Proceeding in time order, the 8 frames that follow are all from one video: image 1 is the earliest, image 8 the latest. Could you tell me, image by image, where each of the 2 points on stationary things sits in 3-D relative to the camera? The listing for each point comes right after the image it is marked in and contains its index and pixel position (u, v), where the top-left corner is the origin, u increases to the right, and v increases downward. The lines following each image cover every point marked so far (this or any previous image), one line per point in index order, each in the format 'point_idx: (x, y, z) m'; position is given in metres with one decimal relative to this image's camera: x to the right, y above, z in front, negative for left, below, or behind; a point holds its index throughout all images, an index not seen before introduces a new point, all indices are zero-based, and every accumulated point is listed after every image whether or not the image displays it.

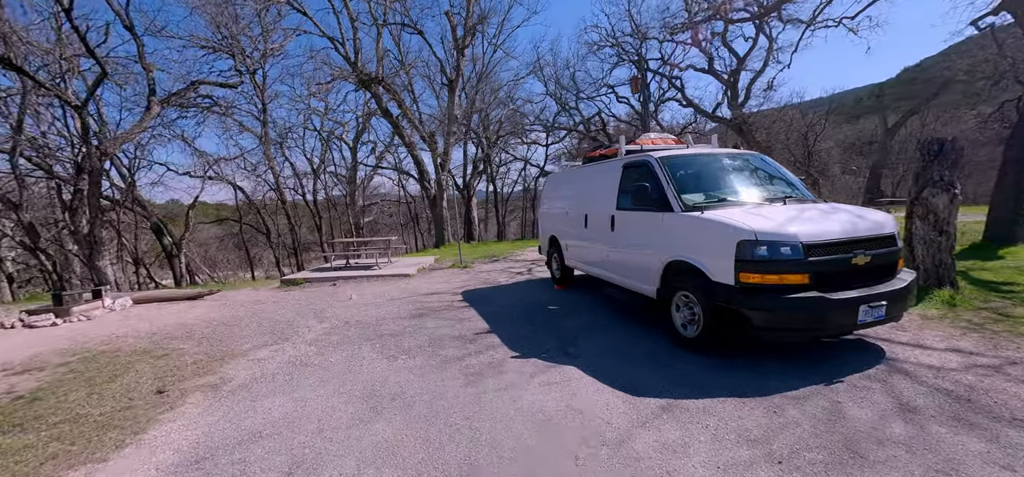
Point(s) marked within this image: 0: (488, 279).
0: (-0.6, -1.0, +9.6) m
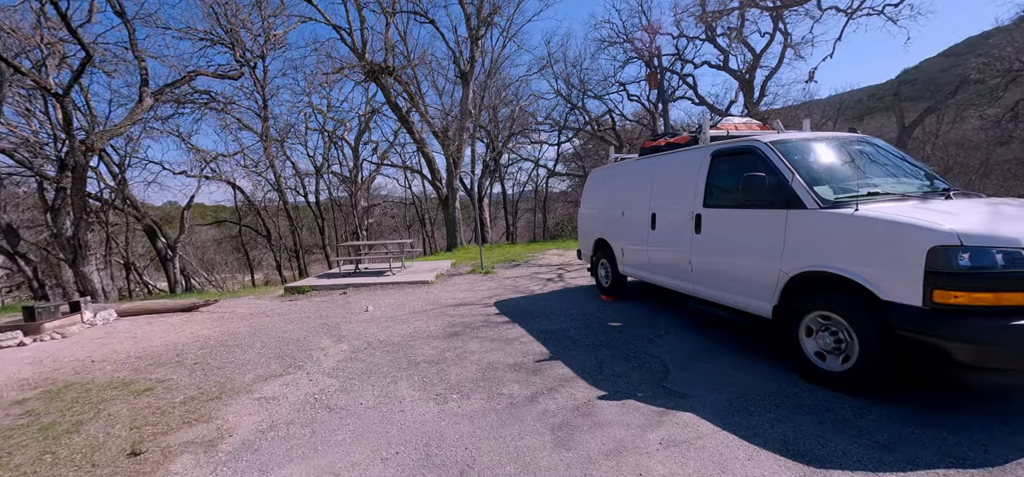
0: (+0.1, -1.1, +8.6) m
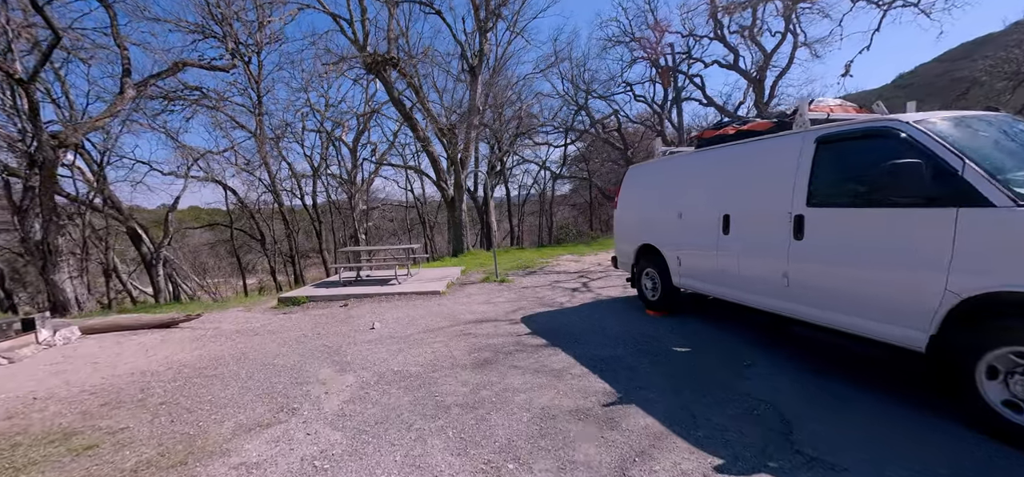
0: (+0.6, -1.2, +7.6) m
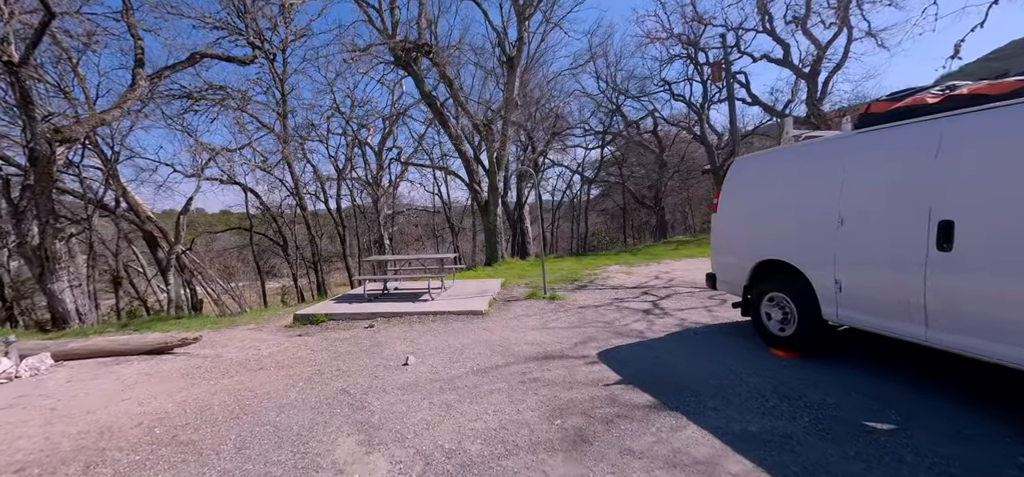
0: (+1.5, -1.3, +6.2) m
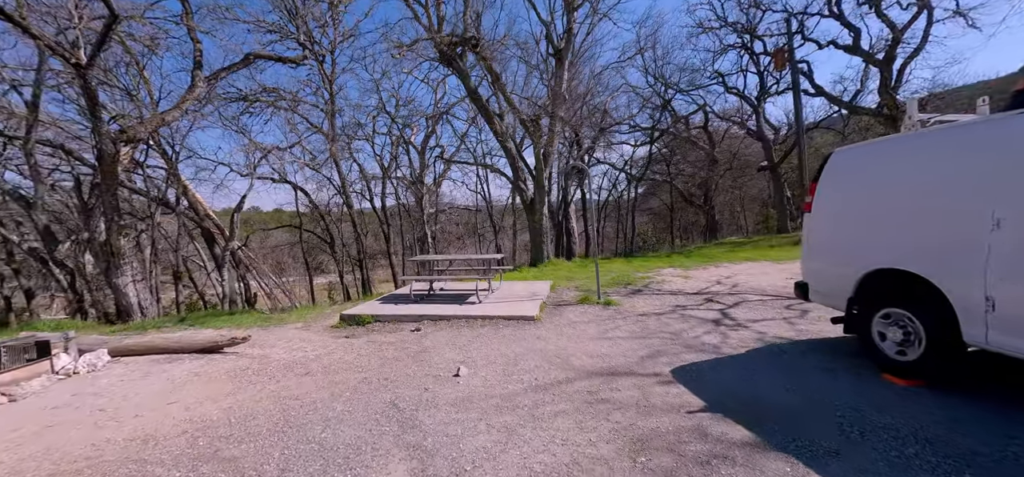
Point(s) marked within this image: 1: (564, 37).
0: (+2.3, -1.4, +5.5) m
1: (+1.6, +6.6, +13.1) m
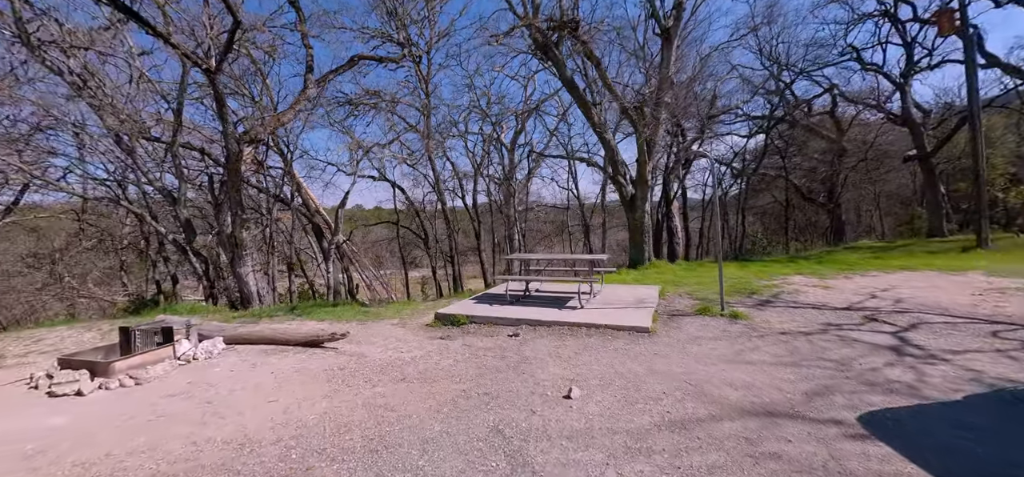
0: (+3.6, -1.4, +4.3) m
1: (+4.6, +6.6, +11.8) m
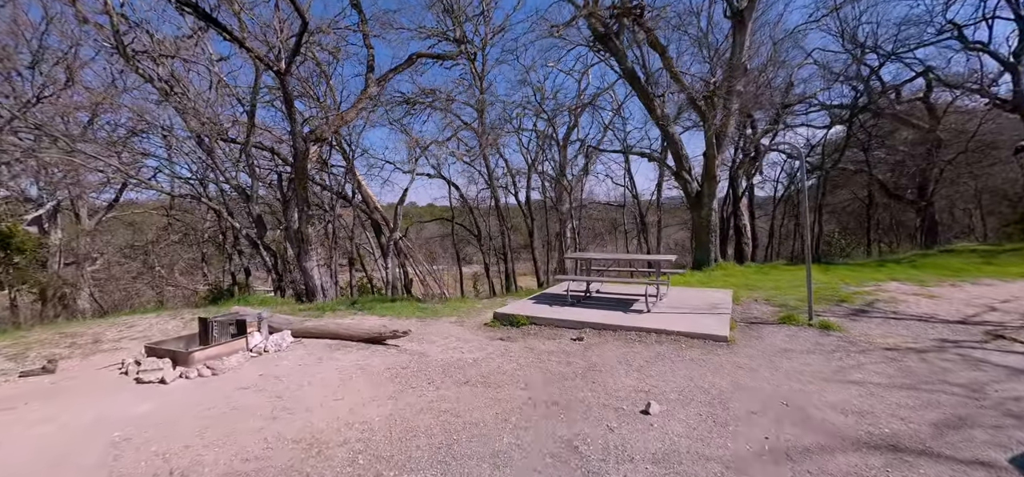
0: (+4.2, -1.4, +3.6) m
1: (+6.2, +6.6, +10.9) m
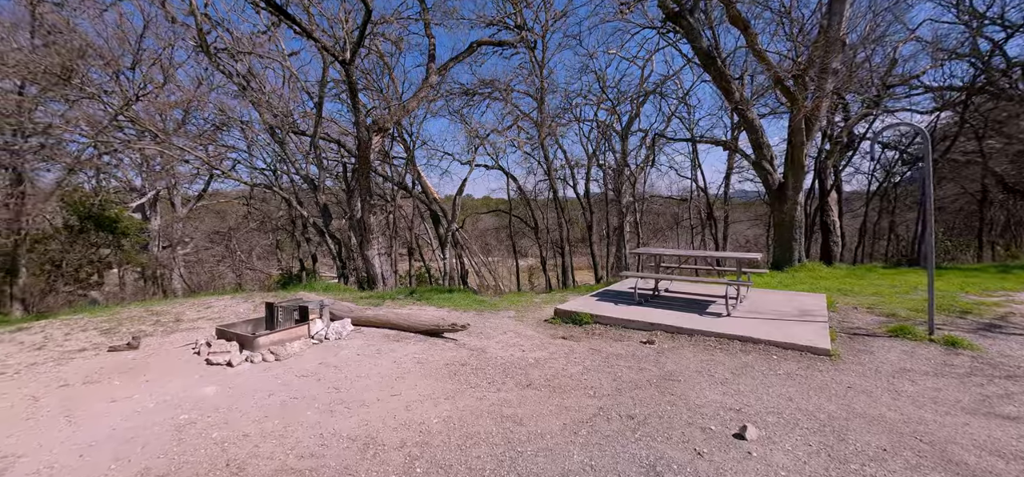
0: (+4.7, -1.4, +2.7) m
1: (+7.8, +6.6, +9.5) m
